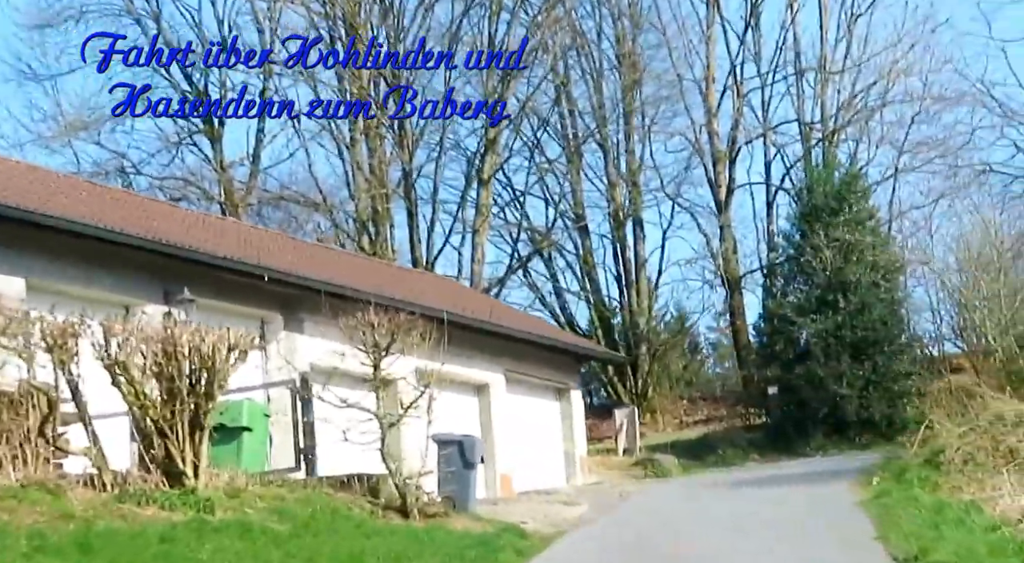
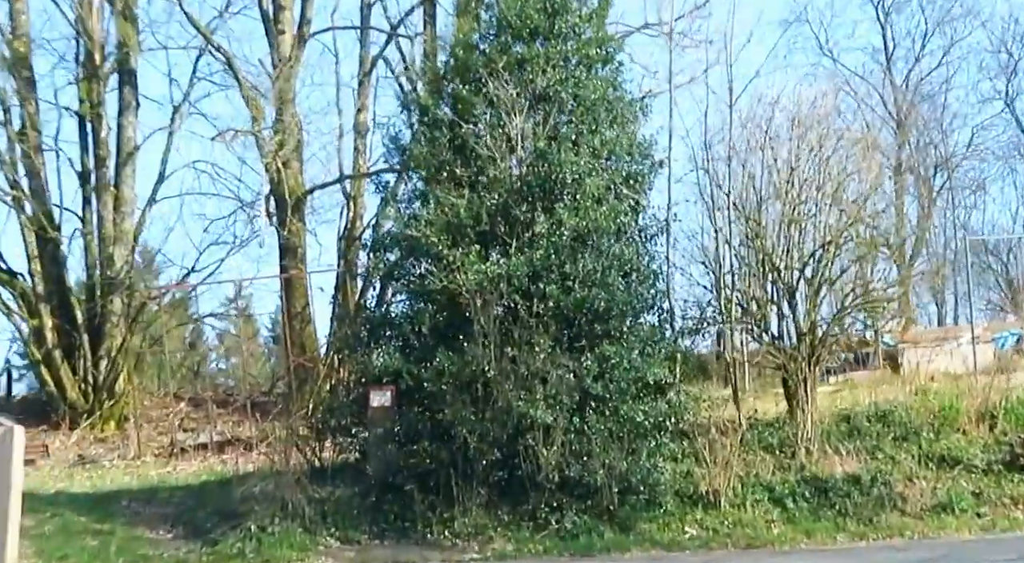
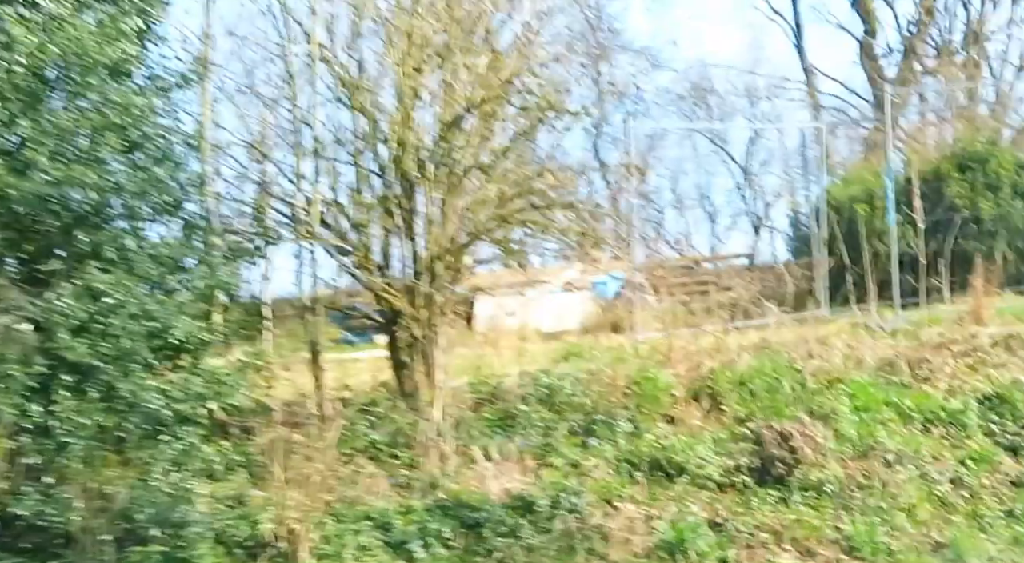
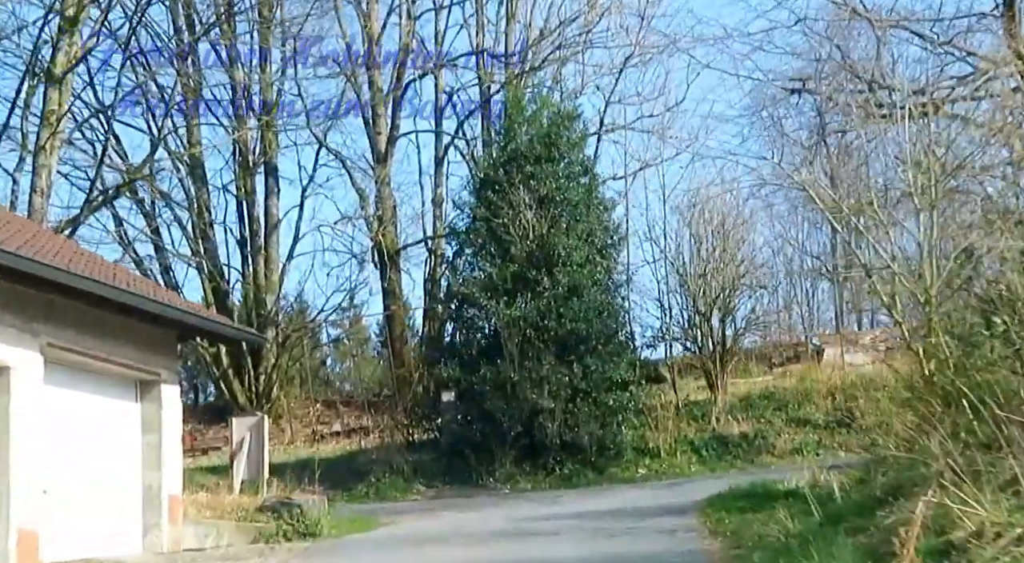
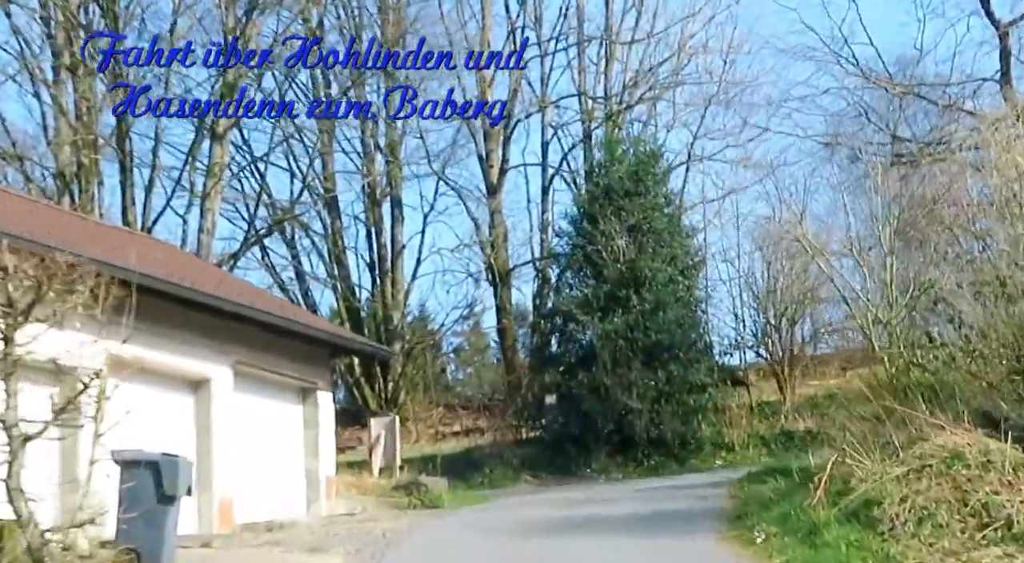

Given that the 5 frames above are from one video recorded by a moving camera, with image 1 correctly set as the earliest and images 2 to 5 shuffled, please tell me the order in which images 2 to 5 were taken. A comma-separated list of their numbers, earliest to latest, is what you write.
5, 4, 2, 3
